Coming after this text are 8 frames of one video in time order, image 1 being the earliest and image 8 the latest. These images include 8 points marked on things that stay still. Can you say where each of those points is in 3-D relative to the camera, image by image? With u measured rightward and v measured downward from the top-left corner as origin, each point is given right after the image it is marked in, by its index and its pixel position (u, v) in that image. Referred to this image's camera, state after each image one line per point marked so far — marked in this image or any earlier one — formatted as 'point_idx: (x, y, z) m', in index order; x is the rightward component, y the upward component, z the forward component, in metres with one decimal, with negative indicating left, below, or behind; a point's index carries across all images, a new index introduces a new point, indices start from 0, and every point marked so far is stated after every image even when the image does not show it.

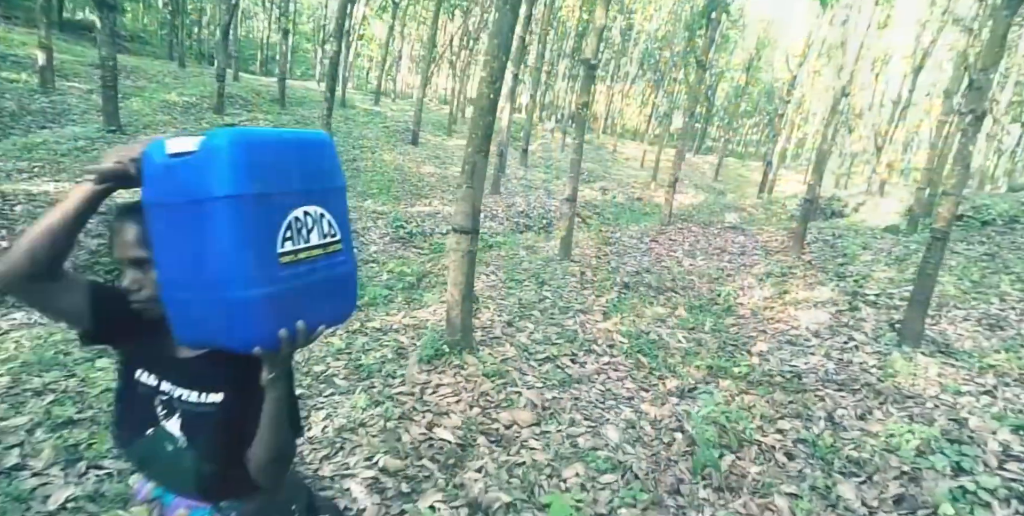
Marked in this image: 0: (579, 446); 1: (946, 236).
0: (+0.5, -1.2, +3.6) m
1: (+4.4, +0.2, +5.4) m
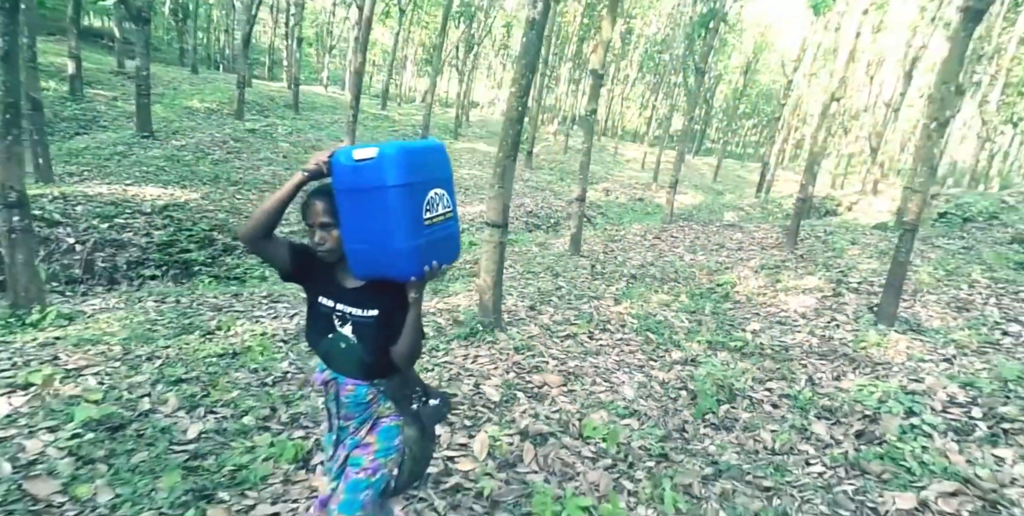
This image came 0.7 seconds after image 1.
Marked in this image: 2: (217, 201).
0: (+0.7, -1.1, +4.4) m
1: (+4.6, +0.3, +6.1) m
2: (-5.7, +1.1, +10.2) m
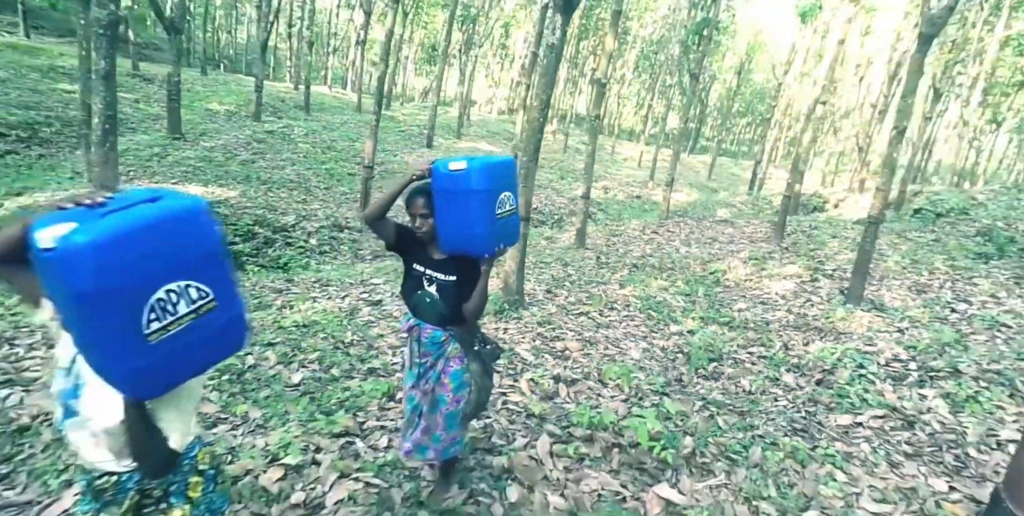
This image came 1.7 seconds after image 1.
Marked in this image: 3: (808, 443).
0: (+1.0, -1.0, +5.4) m
1: (+4.9, +0.5, +7.1) m
2: (-5.4, +1.3, +11.1) m
3: (+2.1, -1.3, +3.7) m
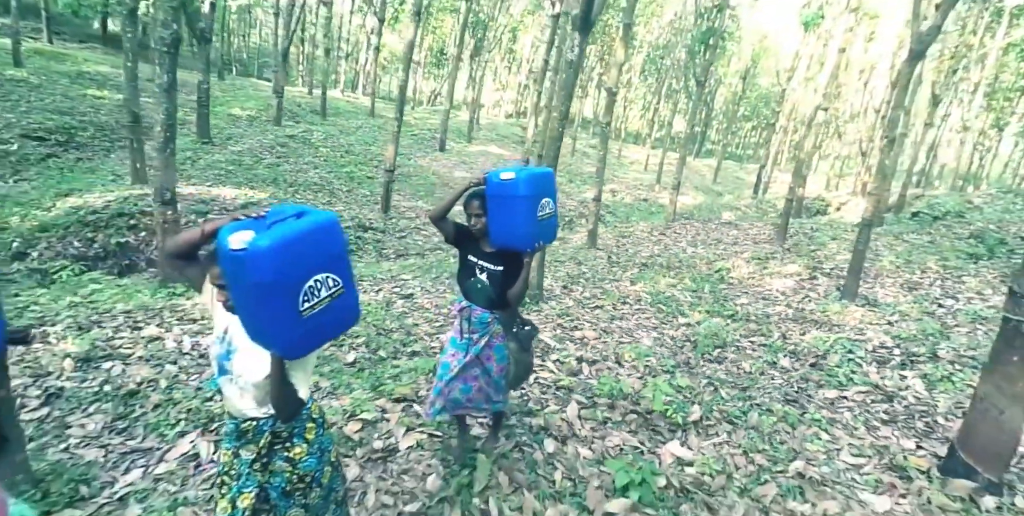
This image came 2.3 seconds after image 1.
0: (+1.3, -0.9, +6.0) m
1: (+5.2, +0.5, +7.7) m
2: (-5.1, +1.3, +11.8) m
3: (+2.3, -1.2, +4.3) m
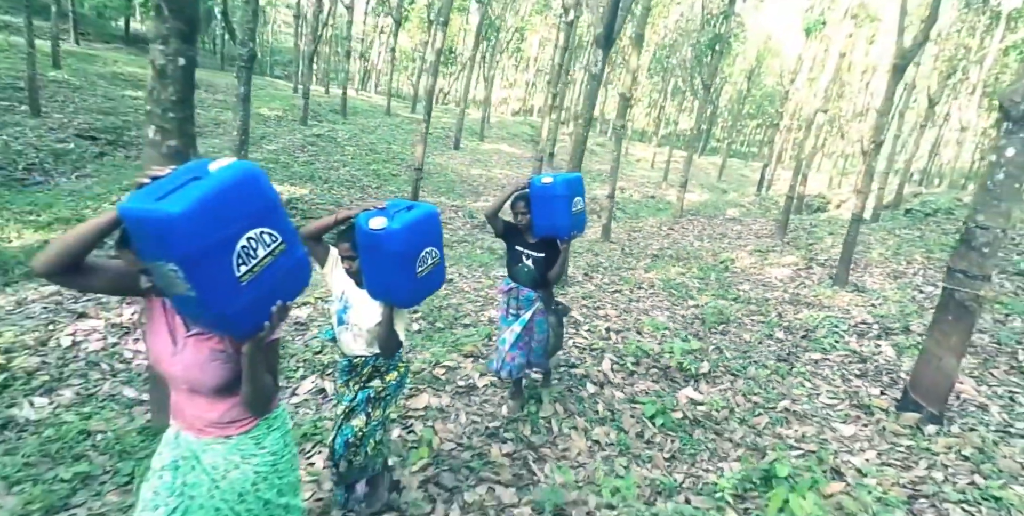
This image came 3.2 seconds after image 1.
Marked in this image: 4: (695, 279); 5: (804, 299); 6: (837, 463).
0: (+1.7, -0.8, +6.9) m
1: (+5.7, +0.7, +8.7) m
2: (-4.6, +1.5, +12.8) m
3: (+2.7, -1.1, +5.3) m
4: (+3.2, -0.4, +9.3) m
5: (+4.5, -0.6, +8.1) m
6: (+2.3, -1.4, +3.8) m
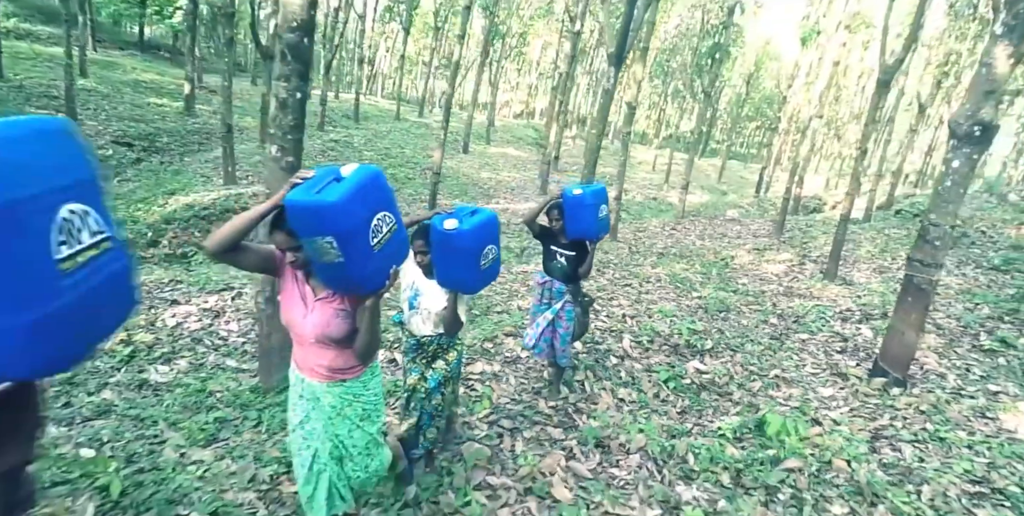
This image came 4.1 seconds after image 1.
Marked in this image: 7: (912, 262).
0: (+2.1, -0.7, +7.8) m
1: (+6.0, +0.7, +9.6) m
2: (-4.3, +1.5, +13.7) m
3: (+3.1, -1.0, +6.2) m
4: (+3.6, -0.3, +10.2) m
5: (+4.8, -0.6, +9.0) m
6: (+2.7, -1.4, +4.7) m
7: (+3.7, 0.0, +5.0) m
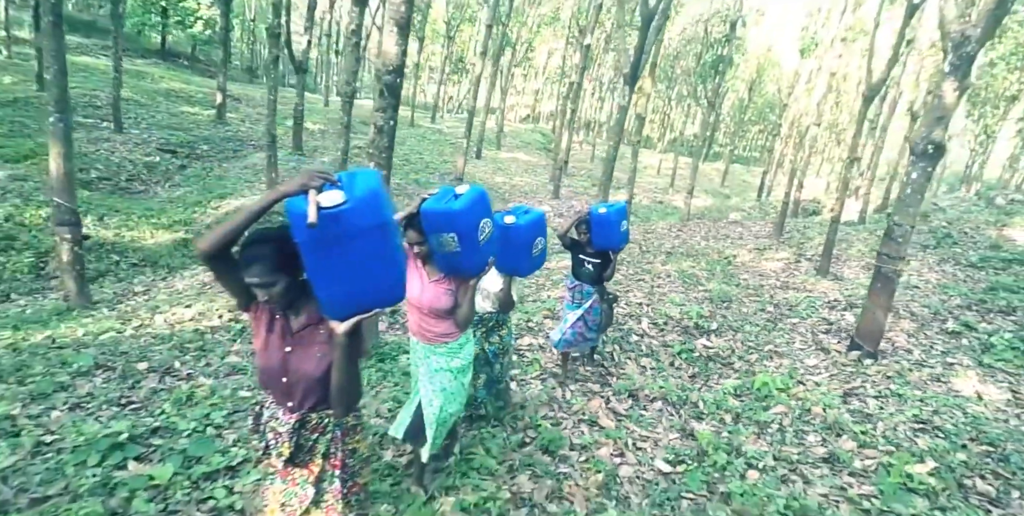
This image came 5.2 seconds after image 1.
0: (+2.6, -0.7, +9.0) m
1: (+6.5, +0.8, +10.7) m
2: (-3.7, +1.6, +14.9) m
3: (+3.6, -1.0, +7.3) m
4: (+4.1, -0.3, +11.3) m
5: (+5.3, -0.5, +10.1) m
6: (+3.1, -1.3, +5.8) m
7: (+4.2, 0.0, +6.1) m
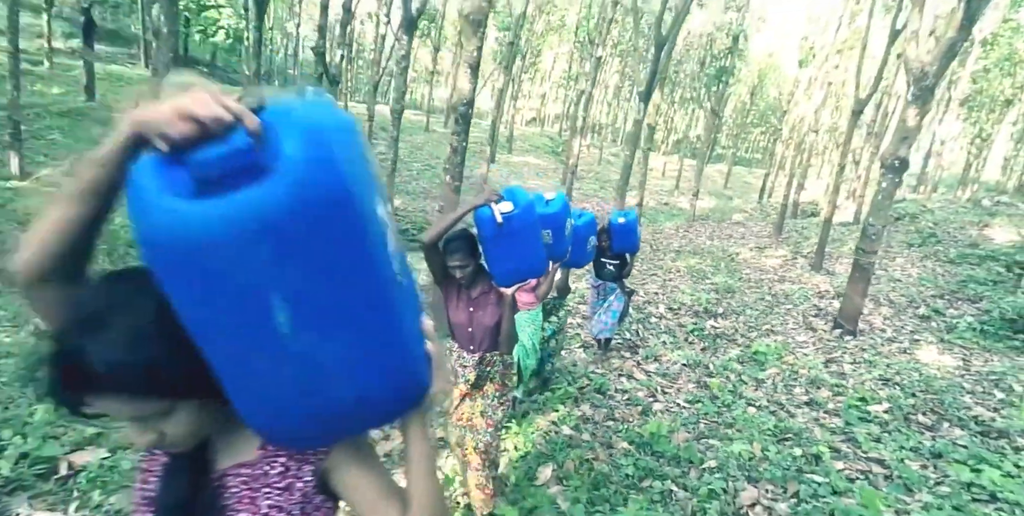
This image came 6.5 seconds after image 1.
0: (+3.2, -0.6, +10.3) m
1: (+7.1, +0.8, +12.0) m
2: (-3.1, +1.6, +16.3) m
3: (+4.2, -0.9, +8.6) m
4: (+4.7, -0.2, +12.6) m
5: (+6.0, -0.4, +11.5) m
6: (+3.7, -1.2, +7.1) m
7: (+4.8, +0.1, +7.4) m
